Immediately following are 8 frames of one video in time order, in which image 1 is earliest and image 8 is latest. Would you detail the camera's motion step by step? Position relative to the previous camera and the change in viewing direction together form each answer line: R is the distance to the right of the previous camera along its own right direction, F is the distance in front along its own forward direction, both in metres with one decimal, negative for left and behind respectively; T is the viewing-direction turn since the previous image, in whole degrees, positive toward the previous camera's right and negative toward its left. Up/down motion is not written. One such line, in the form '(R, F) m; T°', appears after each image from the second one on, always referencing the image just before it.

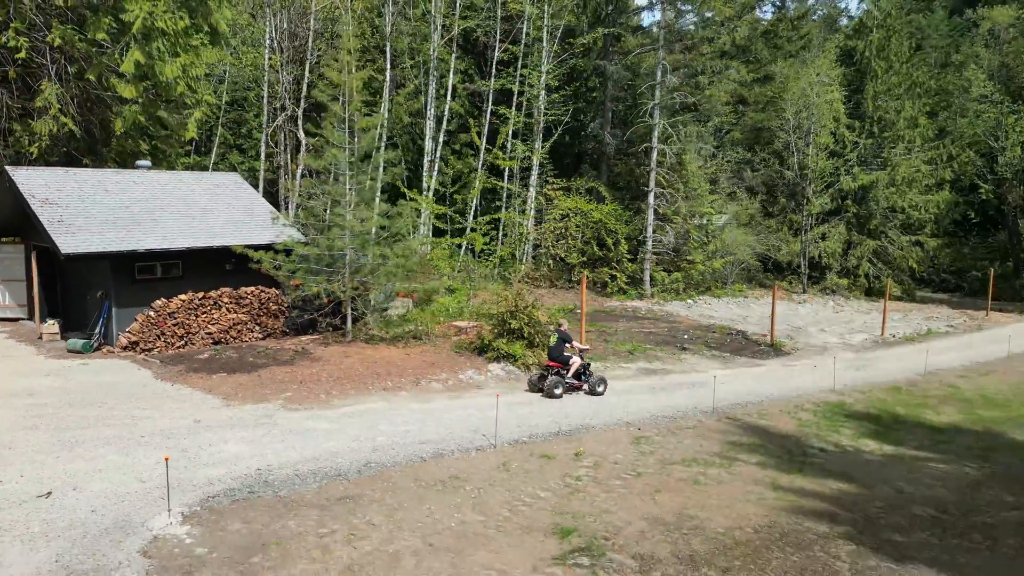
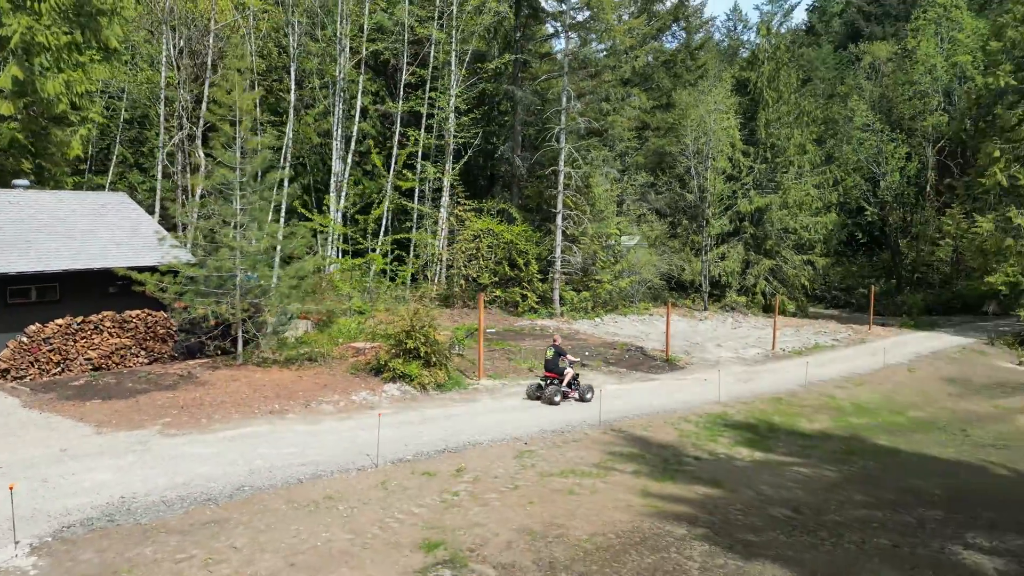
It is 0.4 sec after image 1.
(+0.4, -0.2) m; +6°
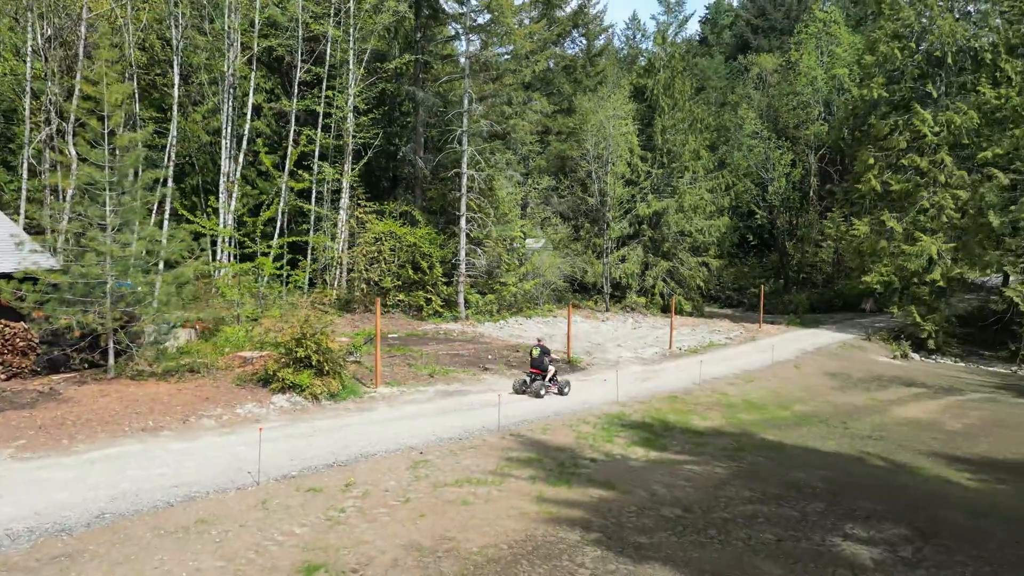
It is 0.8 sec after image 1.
(+0.2, +0.2) m; +7°
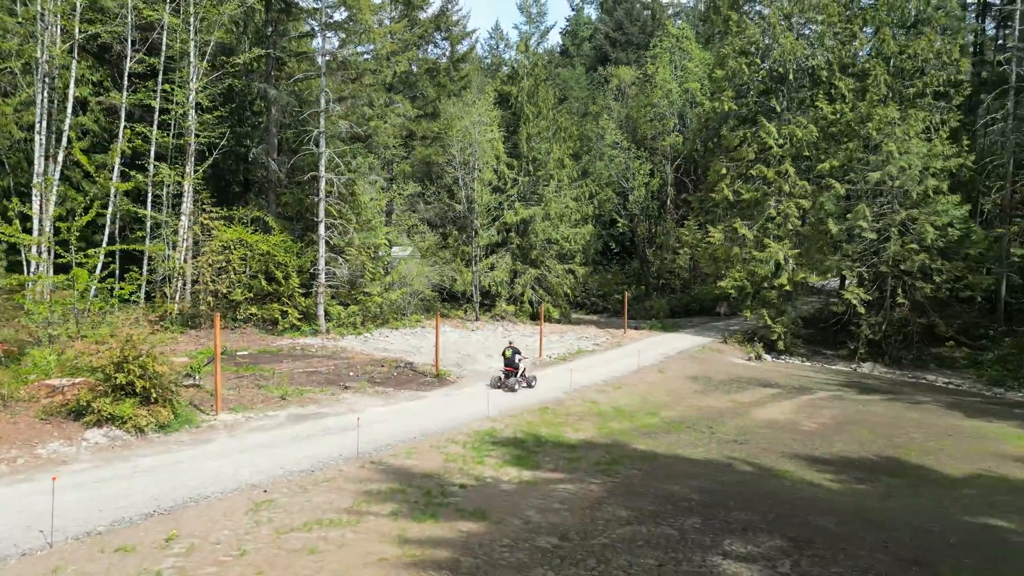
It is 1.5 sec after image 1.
(+0.1, +0.6) m; +10°
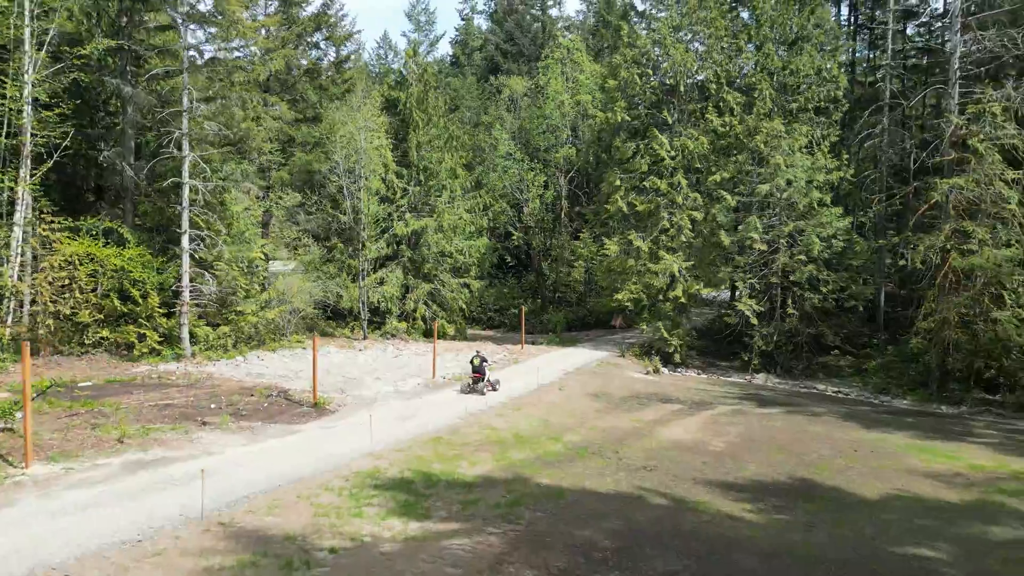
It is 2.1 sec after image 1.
(+0.1, +1.1) m; +8°
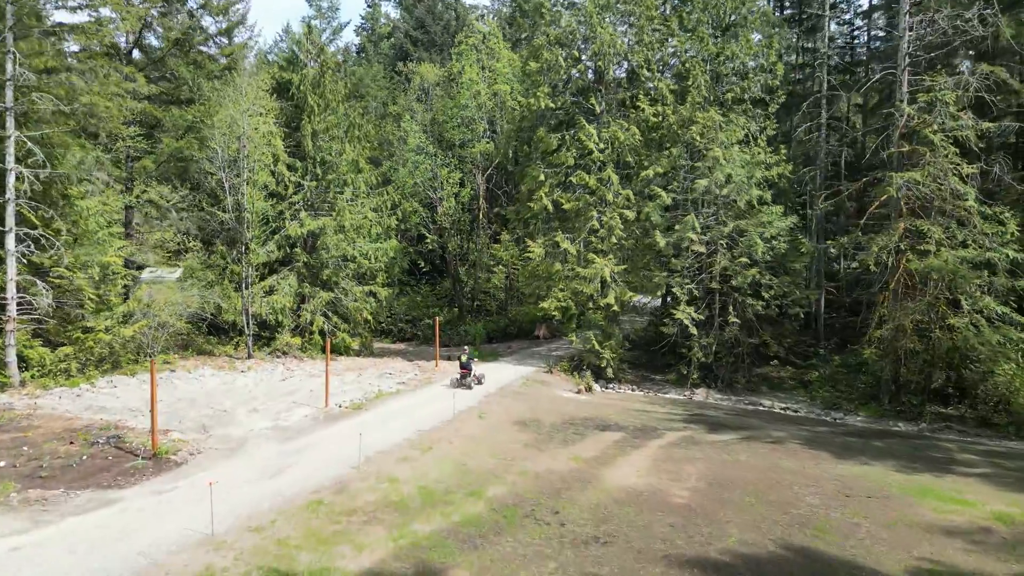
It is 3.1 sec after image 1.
(+0.1, +2.5) m; +7°
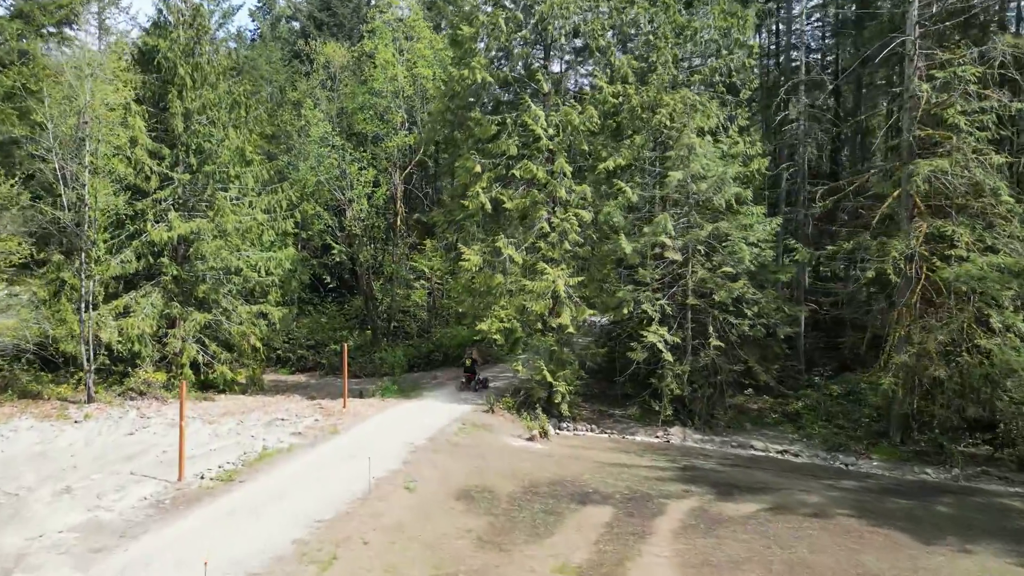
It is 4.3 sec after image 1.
(-0.3, +3.6) m; +7°
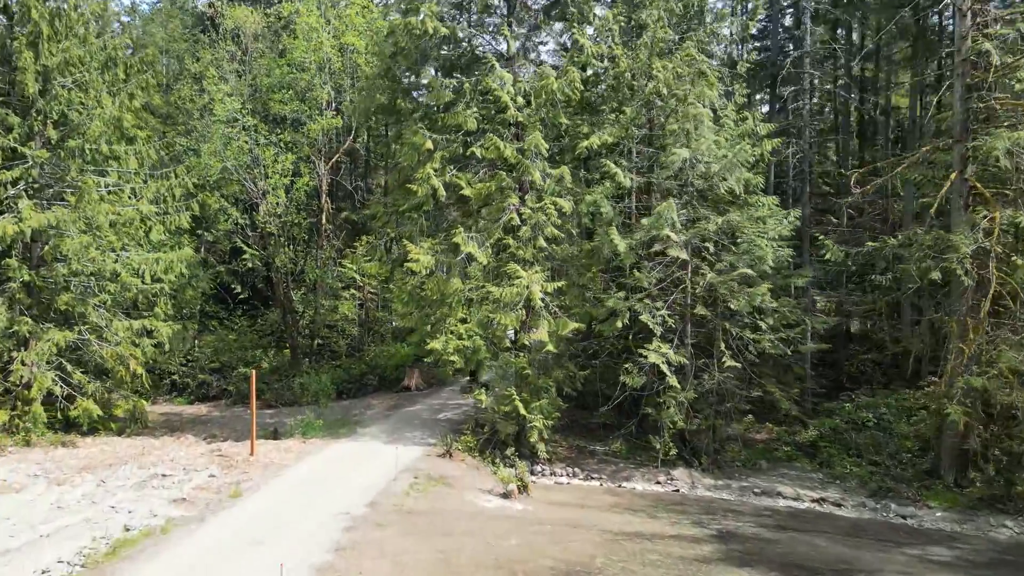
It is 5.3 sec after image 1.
(-0.6, +3.1) m; +6°
